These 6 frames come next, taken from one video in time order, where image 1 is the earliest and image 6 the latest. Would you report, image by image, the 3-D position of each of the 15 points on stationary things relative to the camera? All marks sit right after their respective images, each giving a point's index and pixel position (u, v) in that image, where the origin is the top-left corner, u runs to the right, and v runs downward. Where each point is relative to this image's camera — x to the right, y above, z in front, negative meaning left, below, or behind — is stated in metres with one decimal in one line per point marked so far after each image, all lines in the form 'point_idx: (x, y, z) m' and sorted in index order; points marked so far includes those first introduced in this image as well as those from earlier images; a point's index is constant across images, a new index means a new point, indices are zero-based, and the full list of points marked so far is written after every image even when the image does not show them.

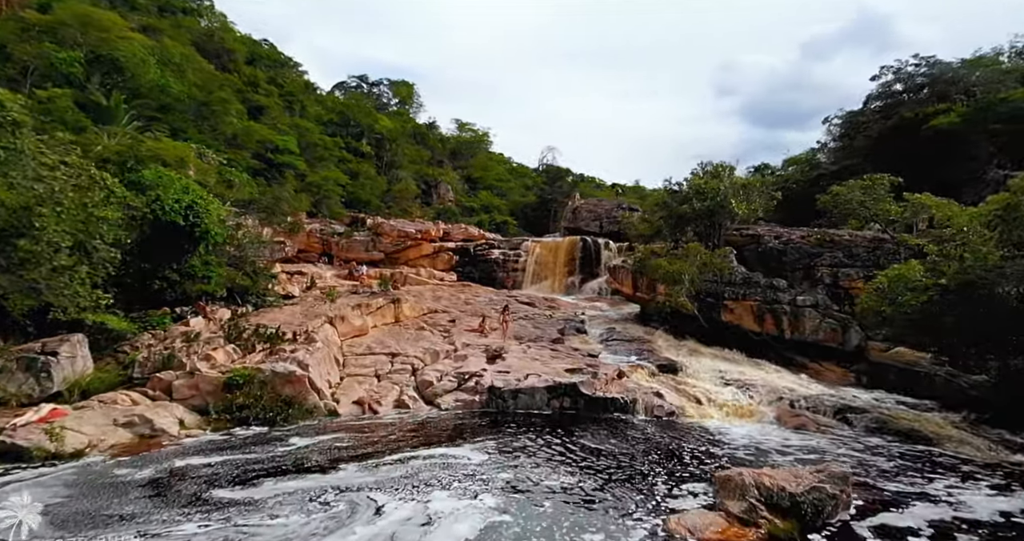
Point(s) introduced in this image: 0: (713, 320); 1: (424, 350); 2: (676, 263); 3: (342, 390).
0: (+6.5, -1.6, +17.8) m
1: (-2.6, -2.4, +16.5) m
2: (+5.3, +0.3, +17.7) m
3: (-4.3, -3.1, +14.0) m
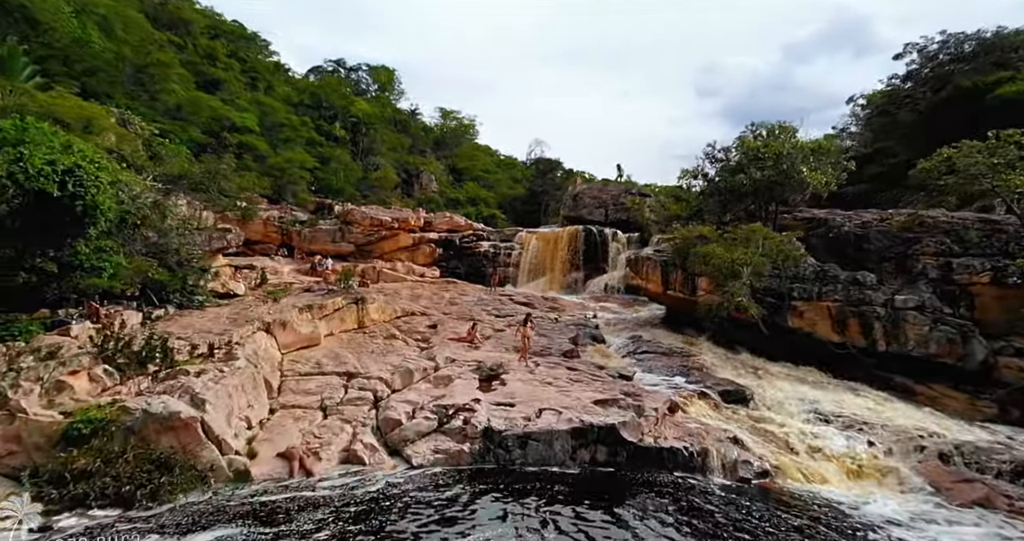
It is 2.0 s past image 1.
0: (+6.5, -1.4, +13.6) m
1: (-2.6, -2.1, +12.0) m
2: (+5.3, +0.5, +13.4) m
3: (-4.2, -2.8, +9.5) m
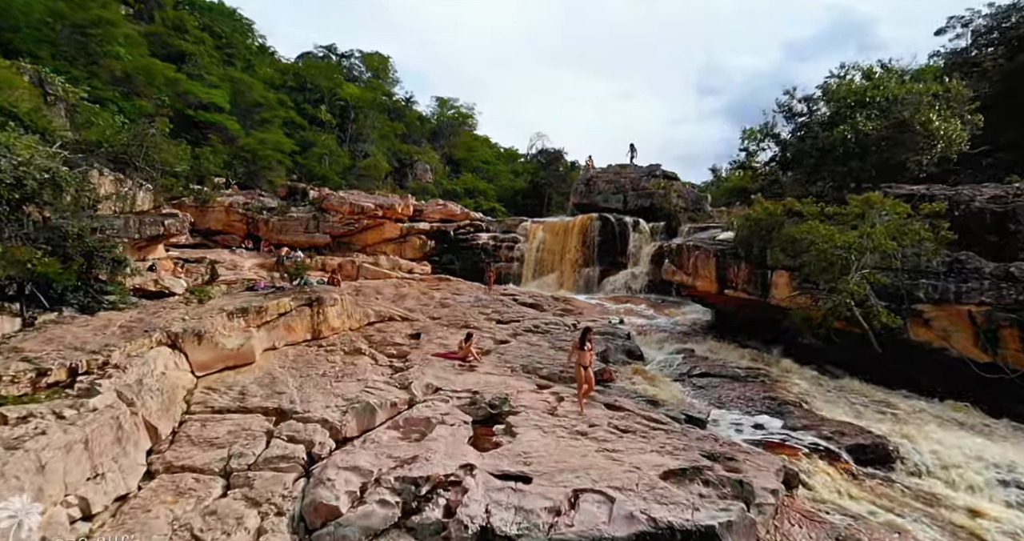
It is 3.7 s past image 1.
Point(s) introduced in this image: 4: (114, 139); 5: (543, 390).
0: (+6.6, -1.2, +9.7) m
1: (-2.5, -2.0, +8.0) m
2: (+5.5, +0.7, +9.5) m
3: (-4.1, -2.6, +5.5) m
4: (-12.4, +4.1, +17.1) m
5: (+0.5, -1.8, +8.6) m
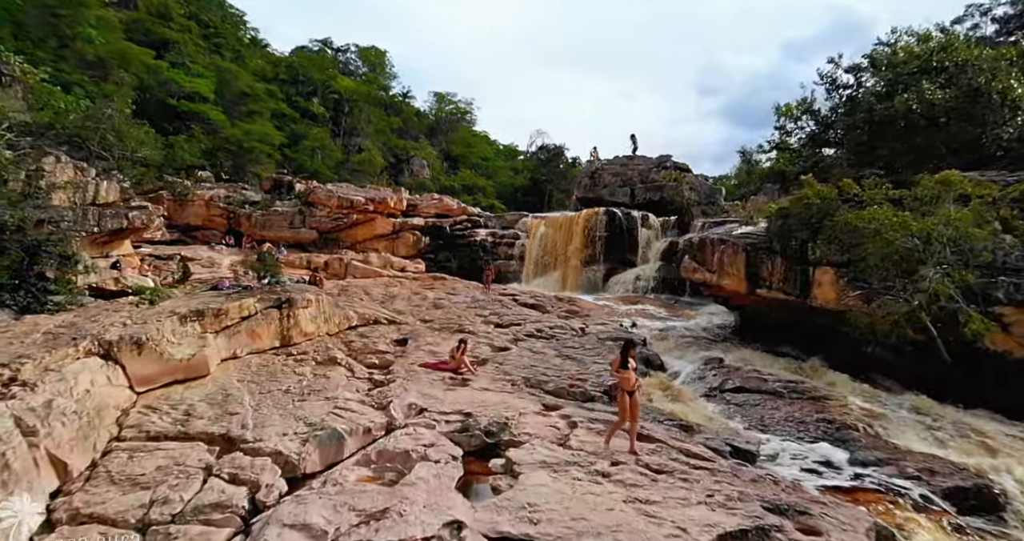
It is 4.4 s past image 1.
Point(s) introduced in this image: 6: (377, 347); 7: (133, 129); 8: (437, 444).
0: (+6.6, -1.2, +8.2) m
1: (-2.4, -1.9, +6.5) m
2: (+5.5, +0.7, +8.0) m
3: (-4.1, -2.6, +4.0) m
4: (-12.4, +4.2, +15.5) m
5: (+0.5, -1.8, +7.0) m
6: (-2.5, -1.4, +10.2) m
7: (-12.3, +4.6, +18.1) m
8: (-0.8, -1.9, +6.1) m
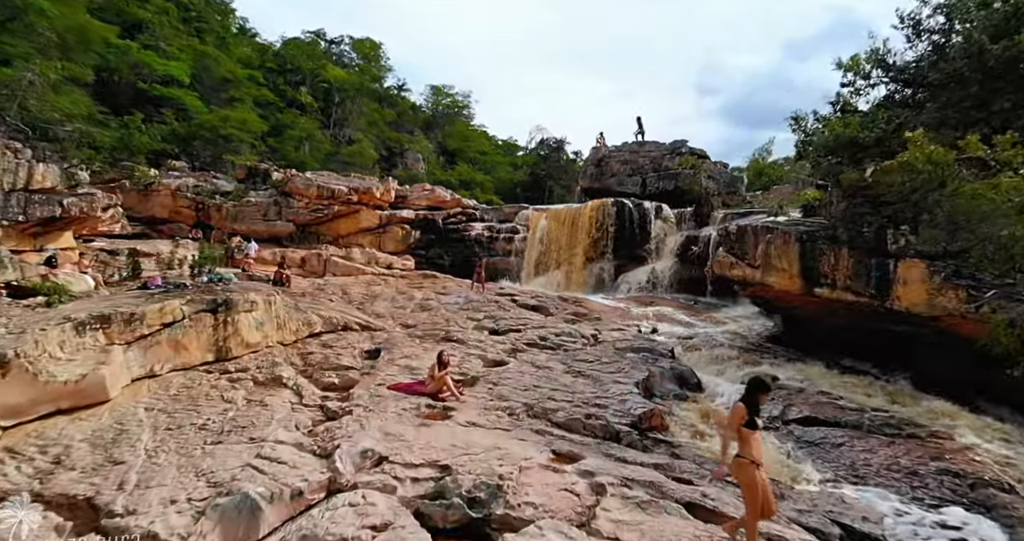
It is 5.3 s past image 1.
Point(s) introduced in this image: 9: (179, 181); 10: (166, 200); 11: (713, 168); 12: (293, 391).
0: (+6.6, -1.1, +6.1) m
1: (-2.5, -1.8, +4.4) m
2: (+5.5, +0.8, +5.9) m
3: (-4.1, -2.5, +1.9) m
4: (-12.5, +4.3, +13.4) m
5: (+0.5, -1.7, +4.9) m
6: (-2.5, -1.3, +8.2) m
7: (-12.3, +4.7, +16.0) m
8: (-0.9, -1.8, +4.0) m
9: (-11.9, +3.2, +19.7) m
10: (-12.1, +2.5, +19.3) m
11: (+7.2, +3.7, +19.8) m
12: (-2.7, -1.5, +7.0) m
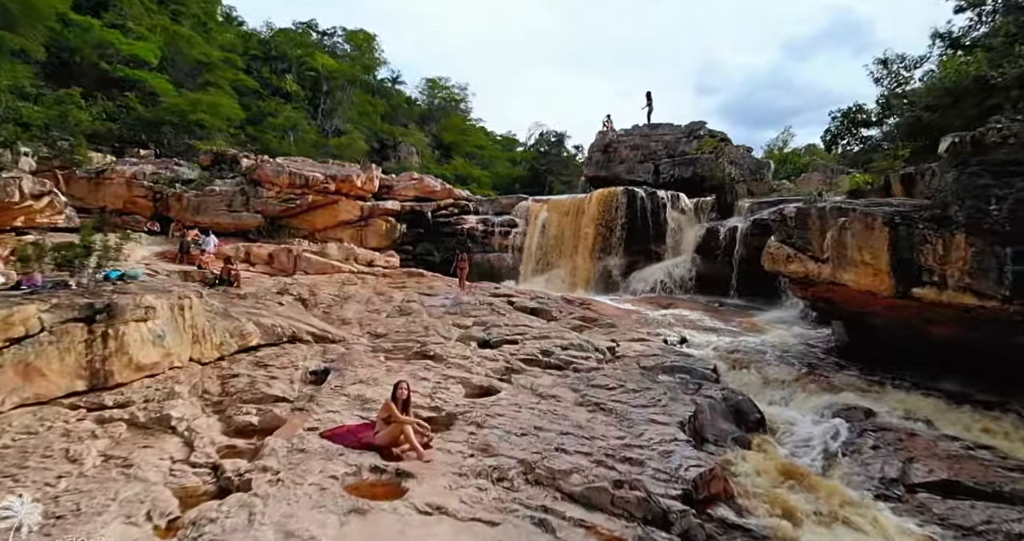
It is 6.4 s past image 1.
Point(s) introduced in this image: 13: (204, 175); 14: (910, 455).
0: (+6.5, -1.0, +3.9) m
1: (-2.5, -1.8, +2.2) m
2: (+5.4, +0.9, +3.7) m
3: (-4.1, -2.4, -0.3) m
4: (-12.5, +4.3, +11.2) m
5: (+0.4, -1.6, +2.8) m
6: (-2.6, -1.3, +6.0) m
7: (-12.4, +4.8, +13.8) m
8: (-0.9, -1.8, +1.8) m
9: (-12.0, +3.2, +17.5) m
10: (-12.2, +2.5, +17.1) m
11: (+7.1, +3.7, +17.7) m
12: (-2.8, -1.4, +4.8) m
13: (-10.2, +3.1, +18.4) m
14: (+3.4, -1.5, +4.8) m
